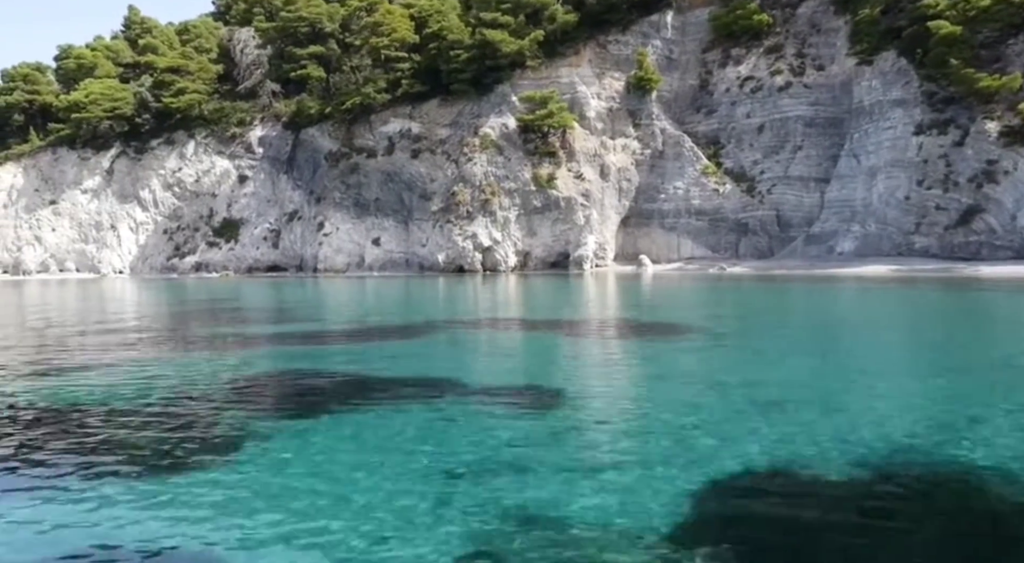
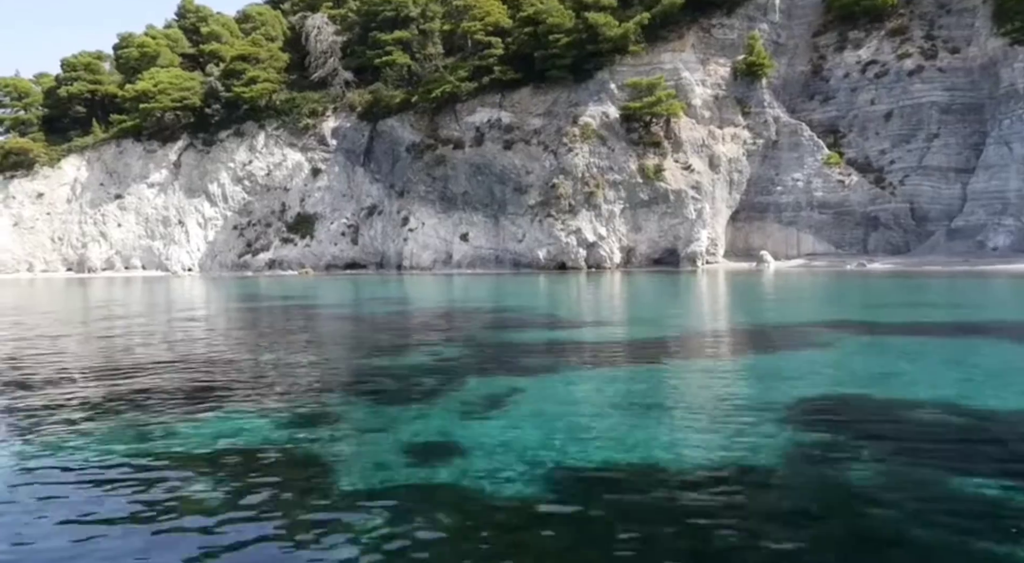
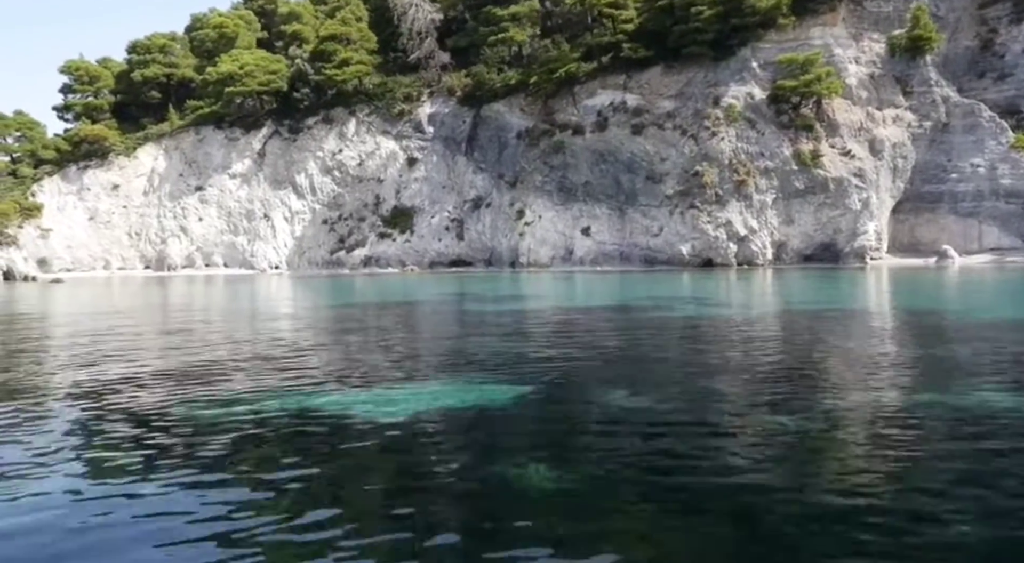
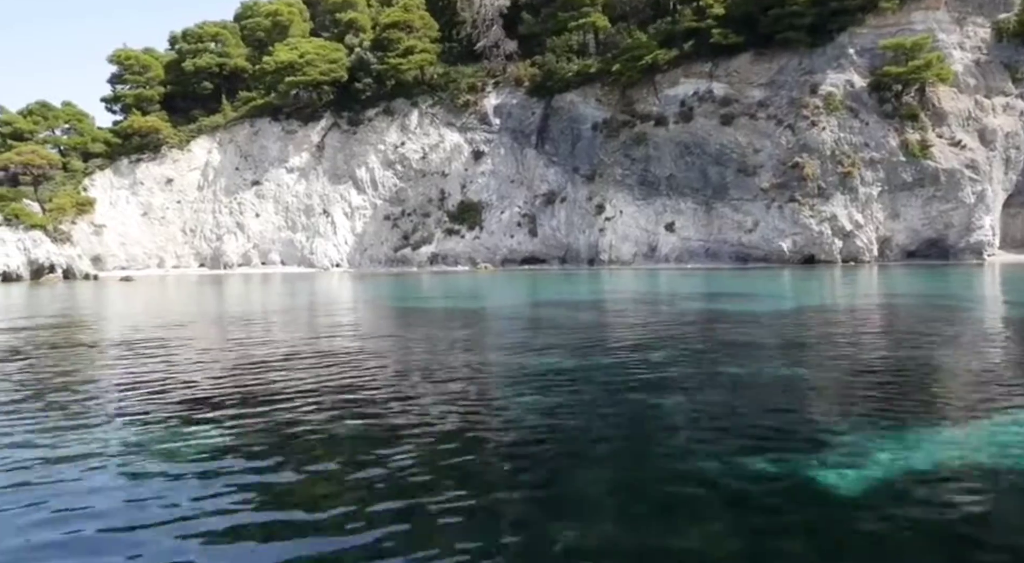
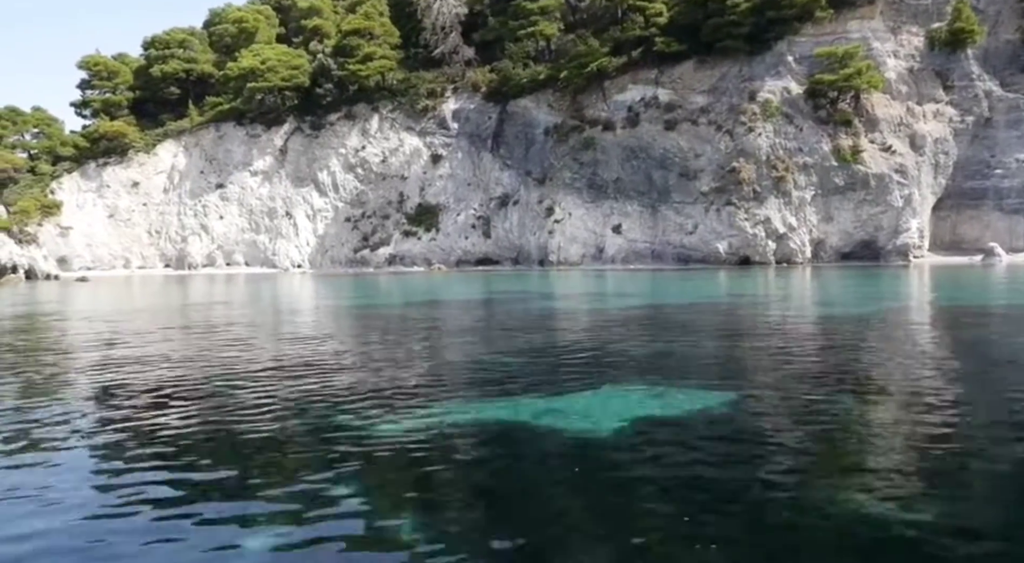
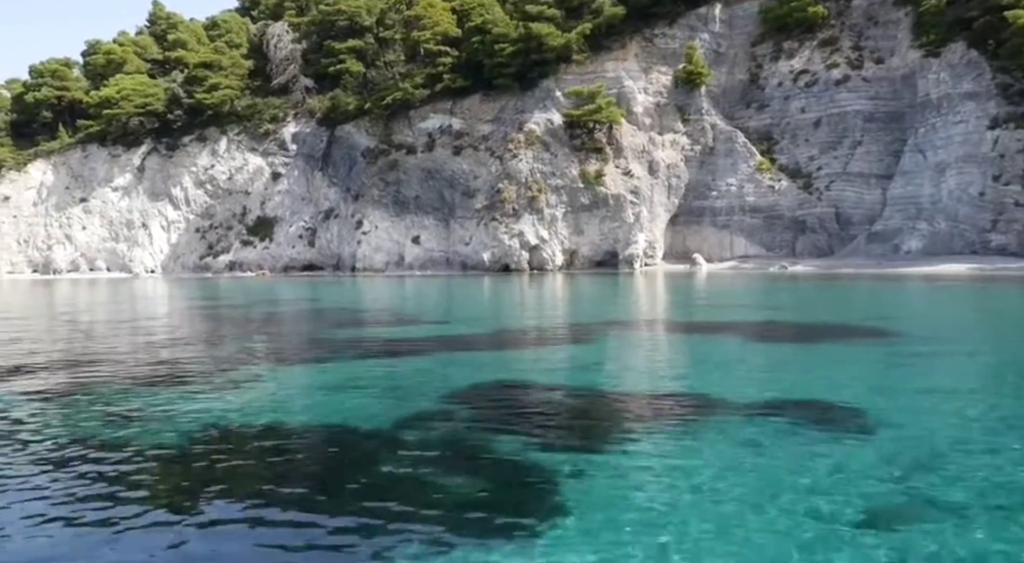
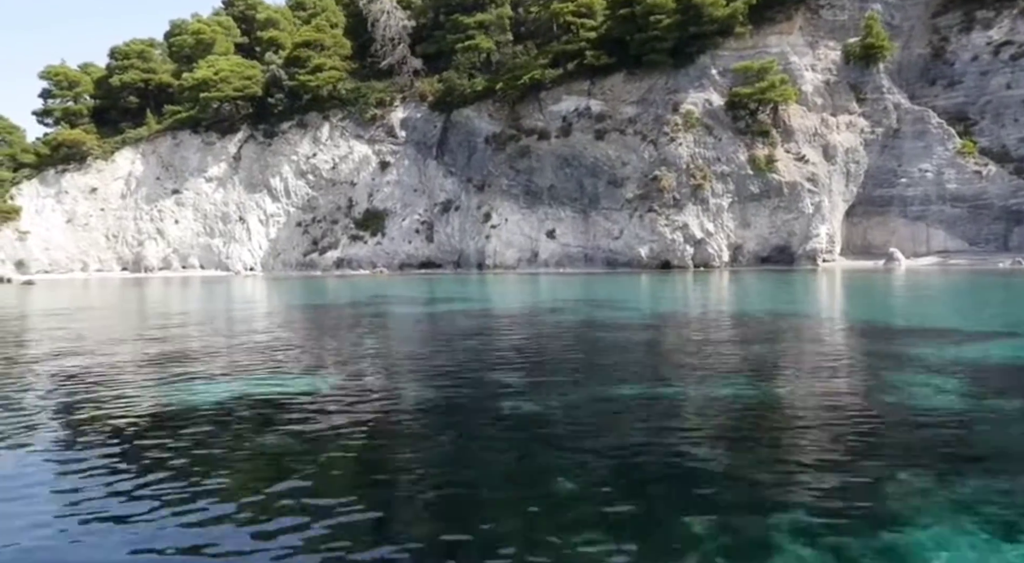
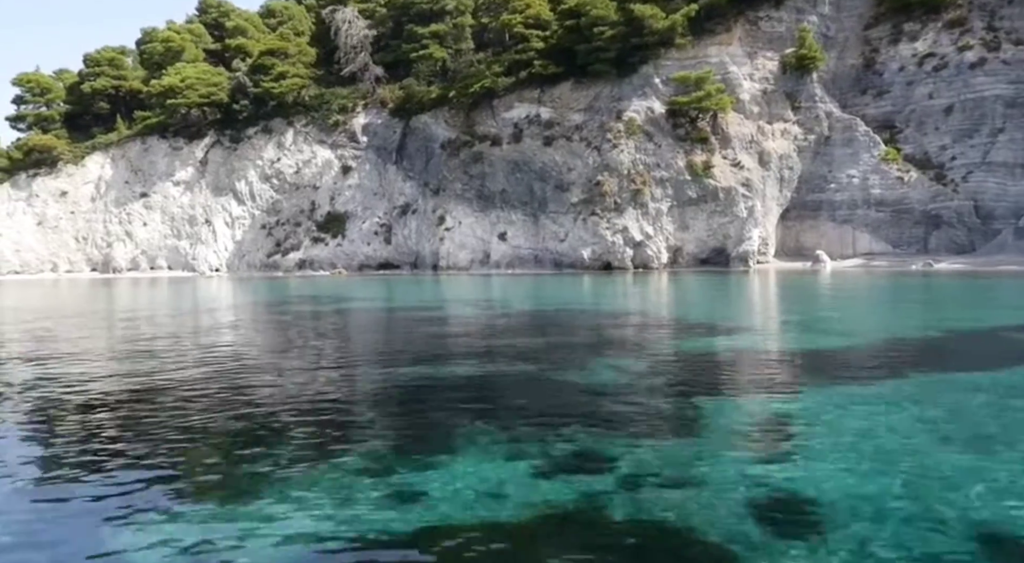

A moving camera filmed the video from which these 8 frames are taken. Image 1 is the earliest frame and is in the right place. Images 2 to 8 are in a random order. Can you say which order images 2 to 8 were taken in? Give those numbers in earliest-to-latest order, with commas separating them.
6, 2, 8, 7, 3, 5, 4
